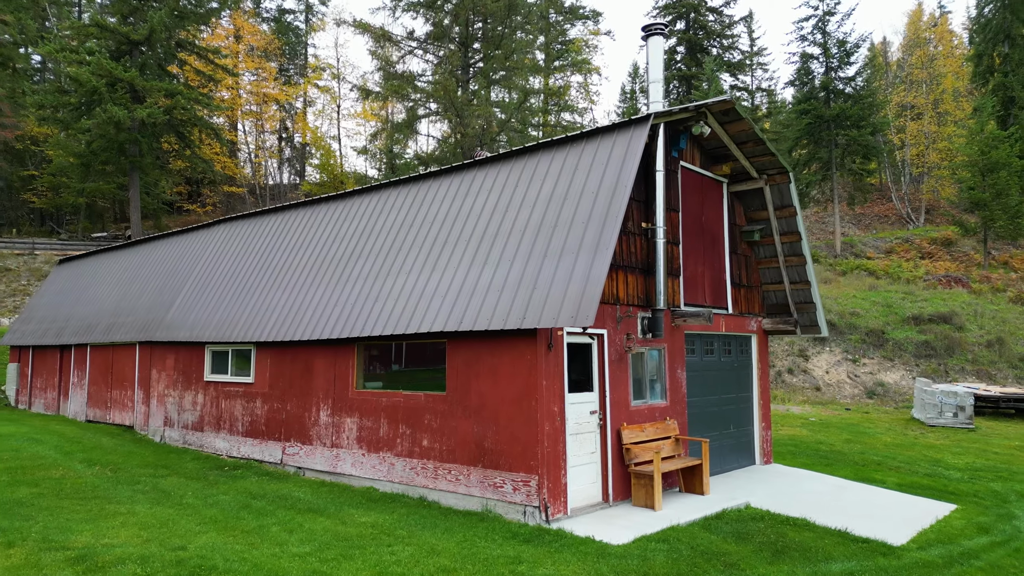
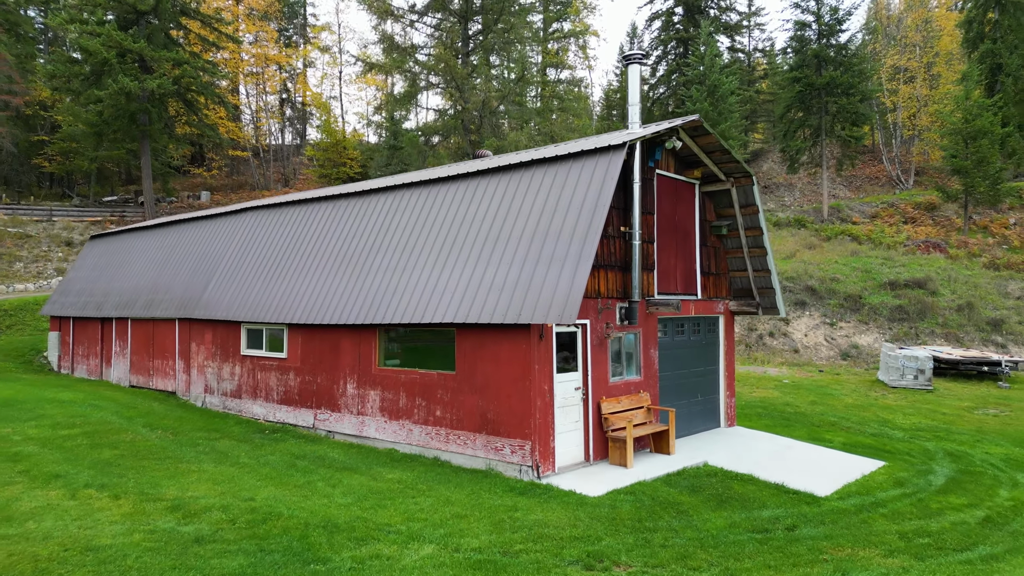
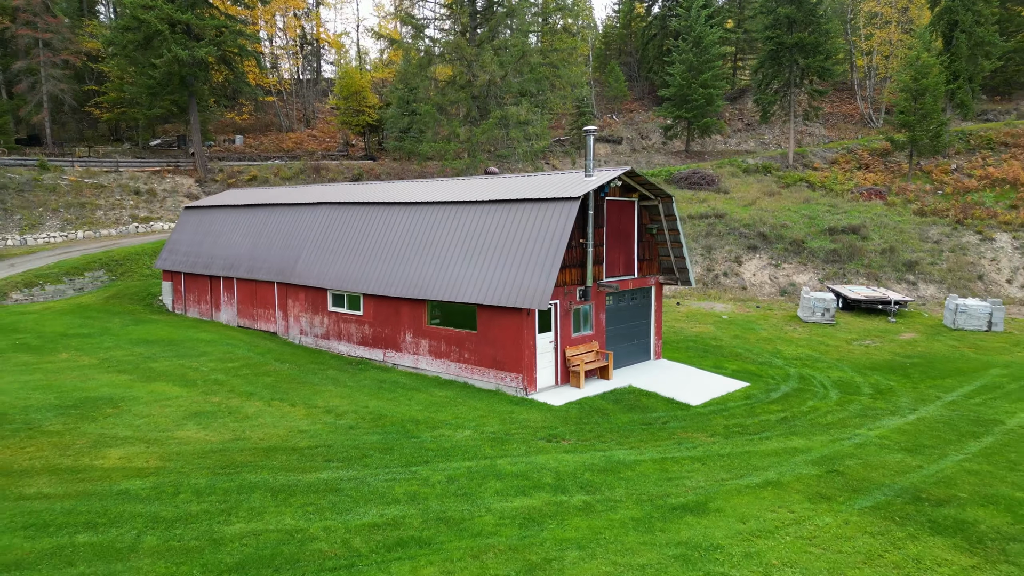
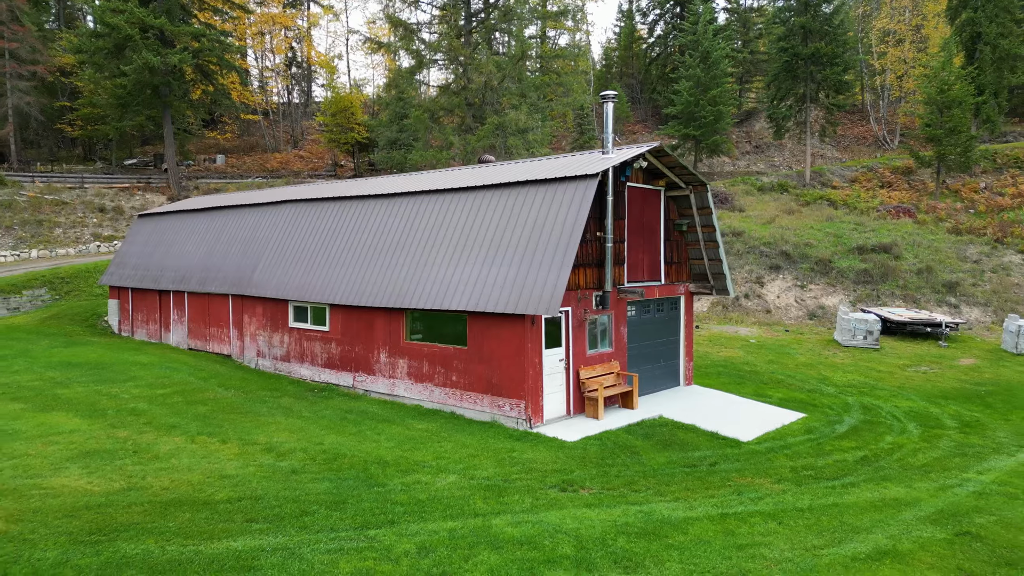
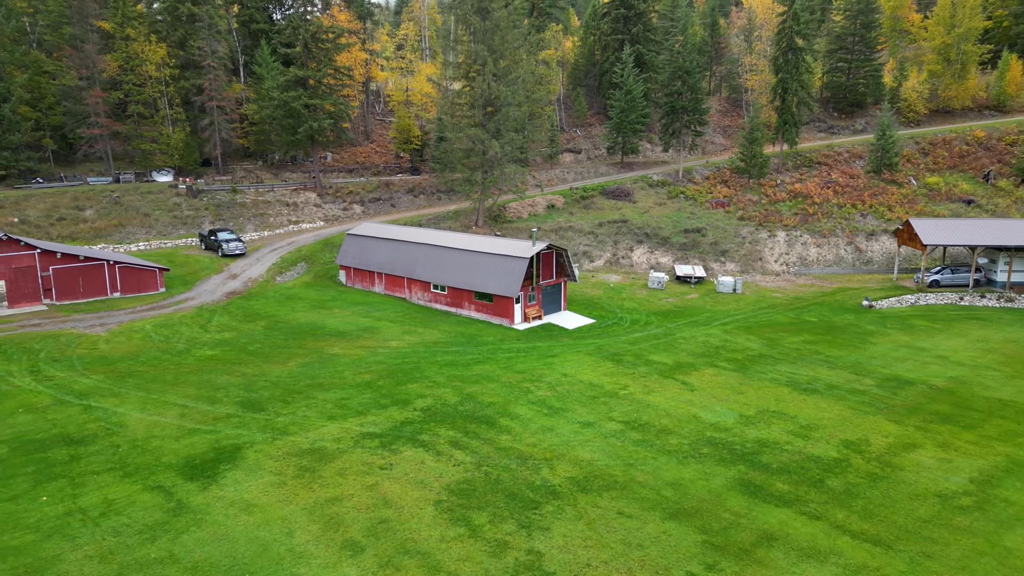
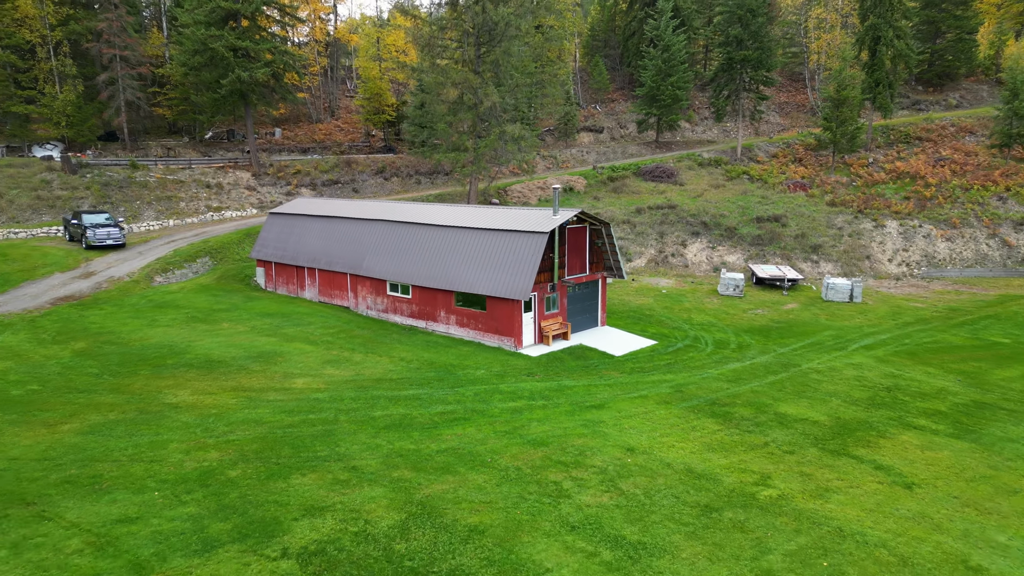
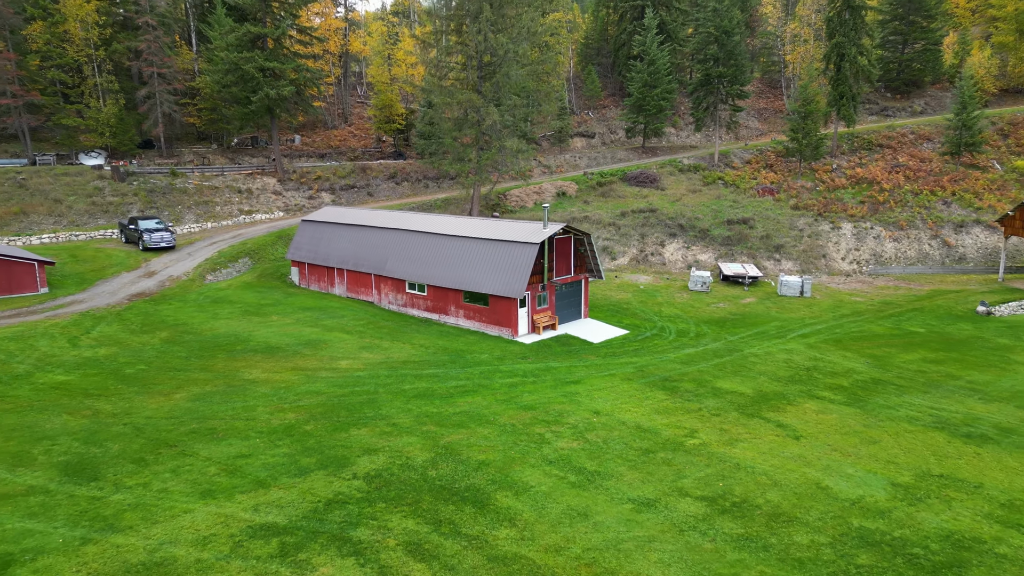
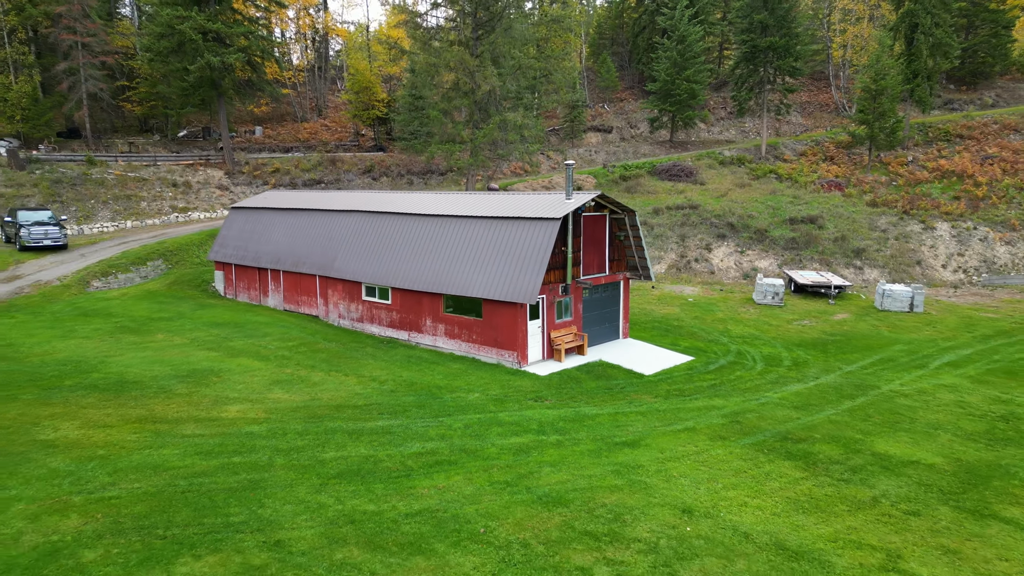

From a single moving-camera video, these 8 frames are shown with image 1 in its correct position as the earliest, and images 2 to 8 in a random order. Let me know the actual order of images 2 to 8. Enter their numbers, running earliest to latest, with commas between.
2, 4, 3, 8, 6, 7, 5
